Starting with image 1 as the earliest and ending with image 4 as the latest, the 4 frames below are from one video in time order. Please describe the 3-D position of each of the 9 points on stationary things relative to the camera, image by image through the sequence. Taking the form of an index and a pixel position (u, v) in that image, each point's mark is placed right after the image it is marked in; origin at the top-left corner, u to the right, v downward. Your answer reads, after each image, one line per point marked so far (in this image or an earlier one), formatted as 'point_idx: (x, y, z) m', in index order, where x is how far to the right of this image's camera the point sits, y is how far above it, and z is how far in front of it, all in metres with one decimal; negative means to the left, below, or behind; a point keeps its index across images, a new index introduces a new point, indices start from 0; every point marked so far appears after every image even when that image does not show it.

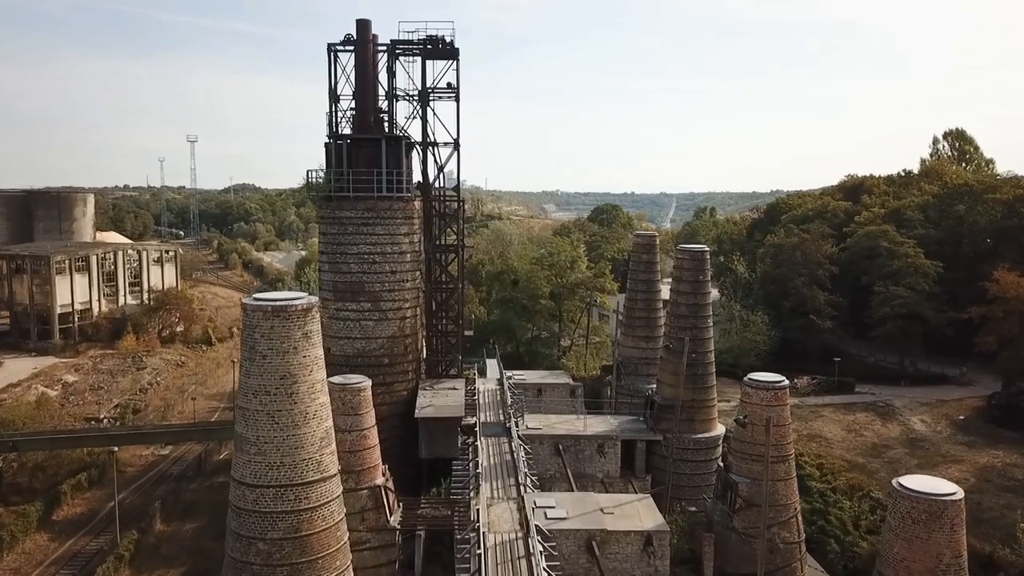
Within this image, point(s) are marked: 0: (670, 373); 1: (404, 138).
0: (+3.8, -2.1, +16.9) m
1: (-2.6, +3.6, +16.5) m
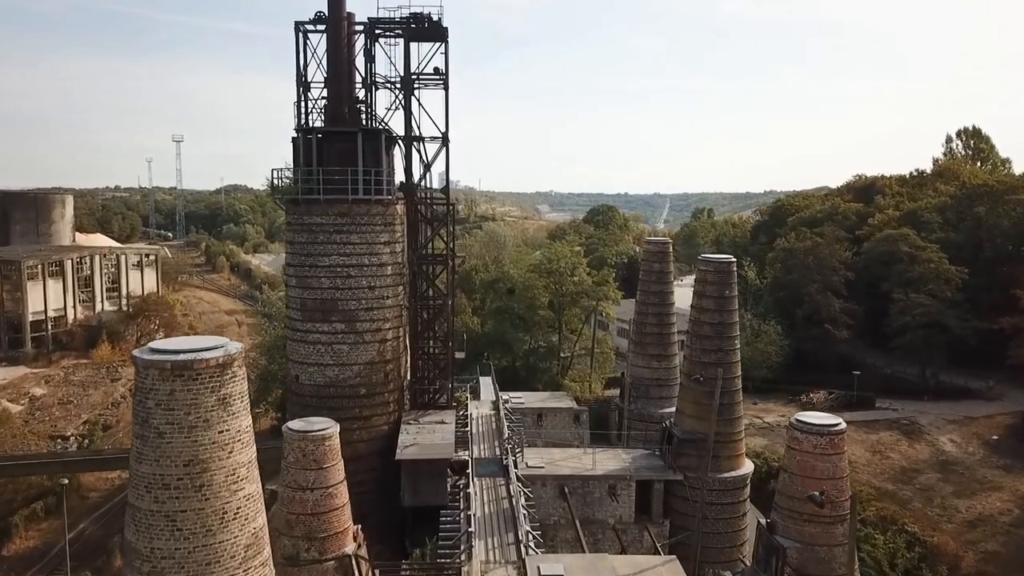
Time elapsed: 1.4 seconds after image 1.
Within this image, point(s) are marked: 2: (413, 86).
0: (+3.8, -2.4, +14.7) m
1: (-2.6, +3.2, +14.3) m
2: (-2.1, +4.2, +14.7) m
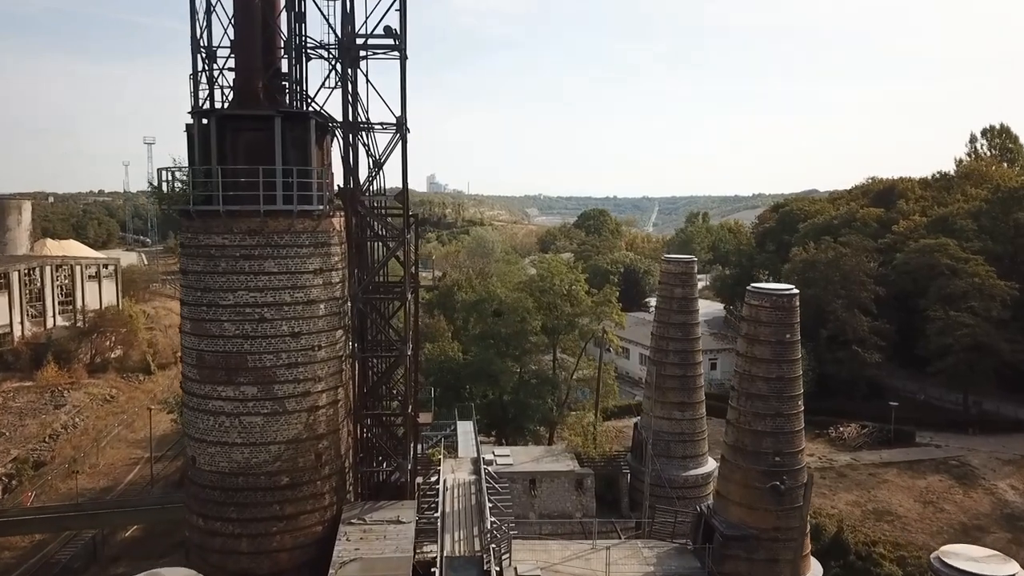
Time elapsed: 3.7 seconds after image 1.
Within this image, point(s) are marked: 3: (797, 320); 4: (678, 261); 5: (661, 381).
0: (+3.5, -3.1, +10.8) m
1: (-2.9, +2.5, +10.3) m
2: (-2.4, +3.6, +10.7) m
3: (+4.3, -0.5, +10.6) m
4: (+3.4, +0.6, +14.6) m
5: (+3.2, -2.0, +14.8) m
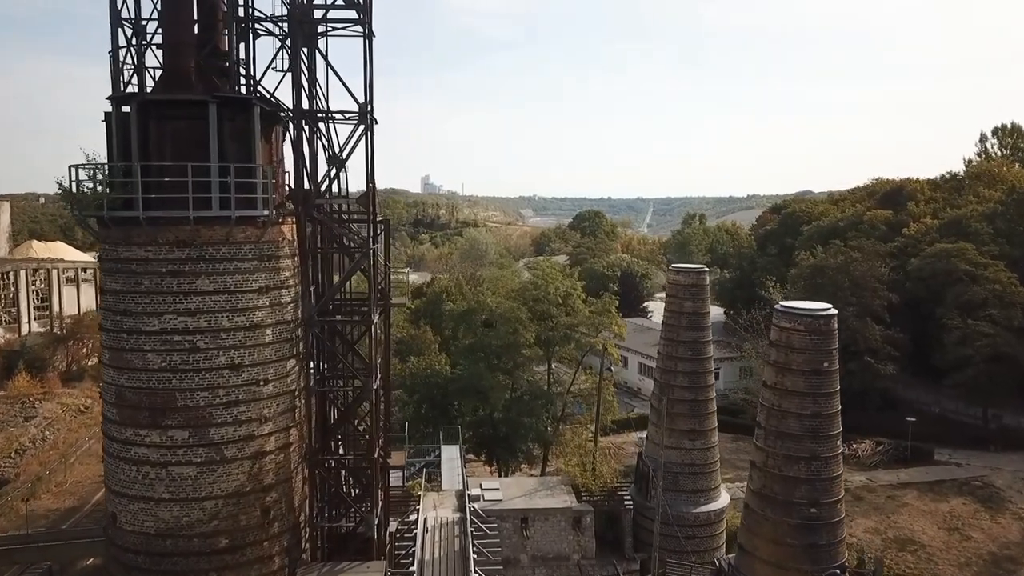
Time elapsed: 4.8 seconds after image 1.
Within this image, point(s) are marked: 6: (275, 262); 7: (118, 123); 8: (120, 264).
0: (+3.3, -3.3, +9.1) m
1: (-3.1, +2.3, +8.6) m
2: (-2.5, +3.3, +9.0) m
3: (+4.2, -0.8, +9.0) m
4: (+3.2, +0.3, +13.0) m
5: (+3.0, -2.2, +13.1) m
6: (-2.8, +0.3, +8.5) m
7: (-4.6, +2.0, +8.3) m
8: (-4.5, +0.3, +8.0) m
